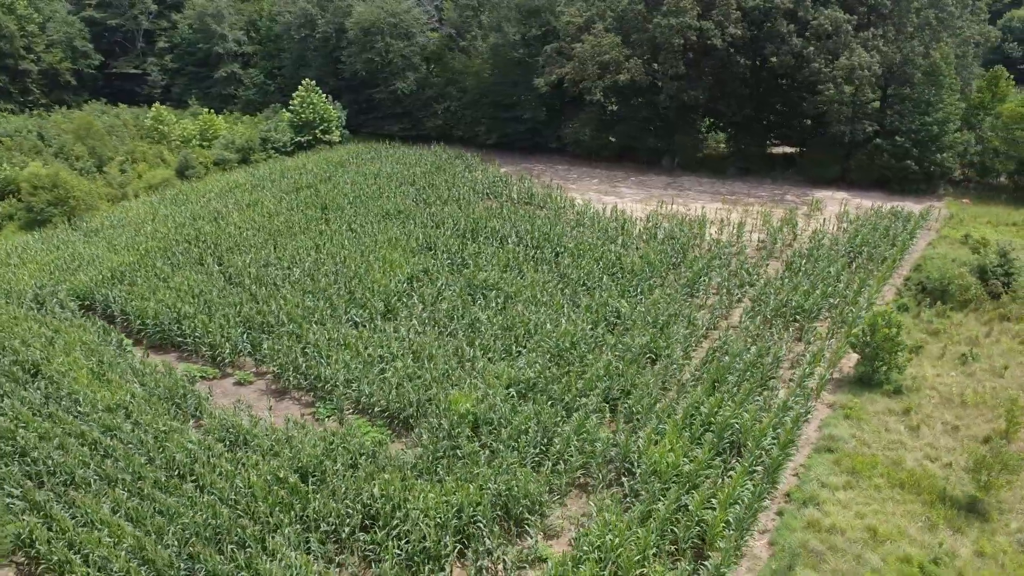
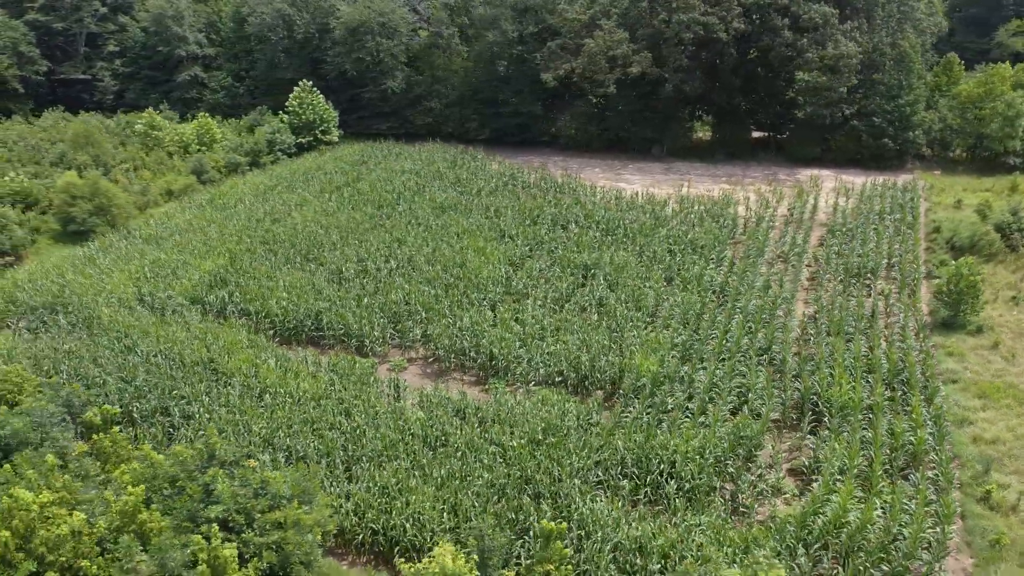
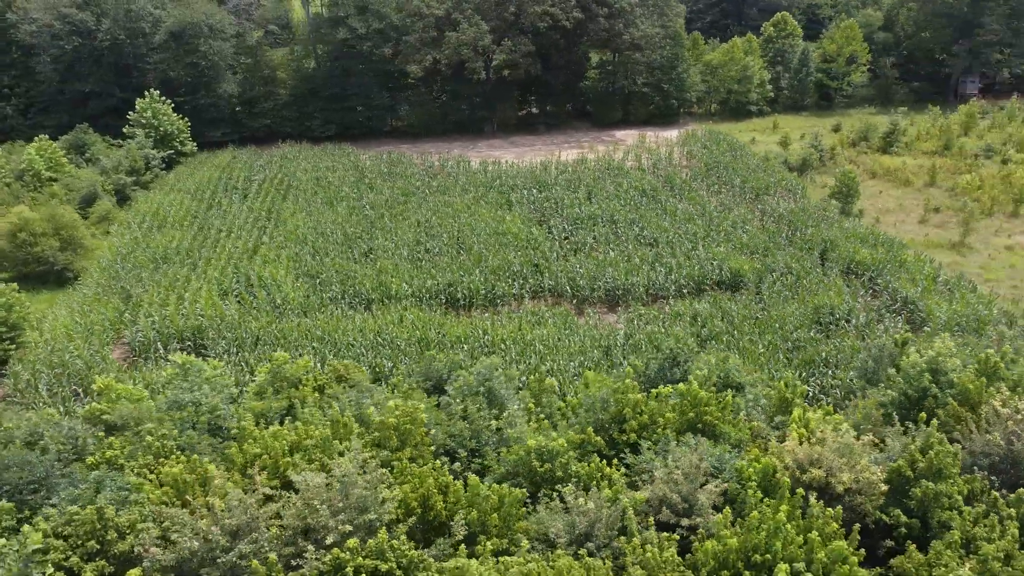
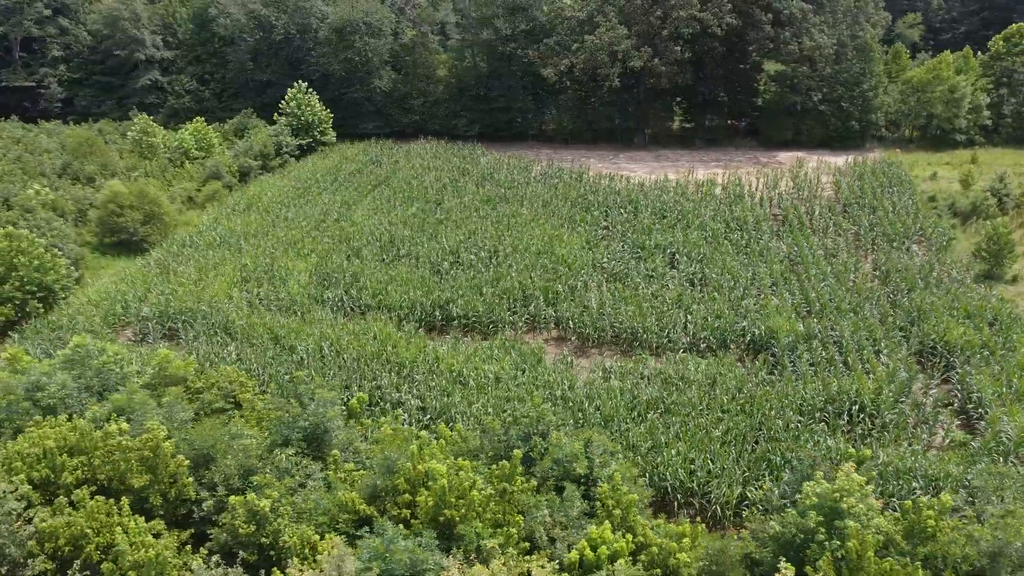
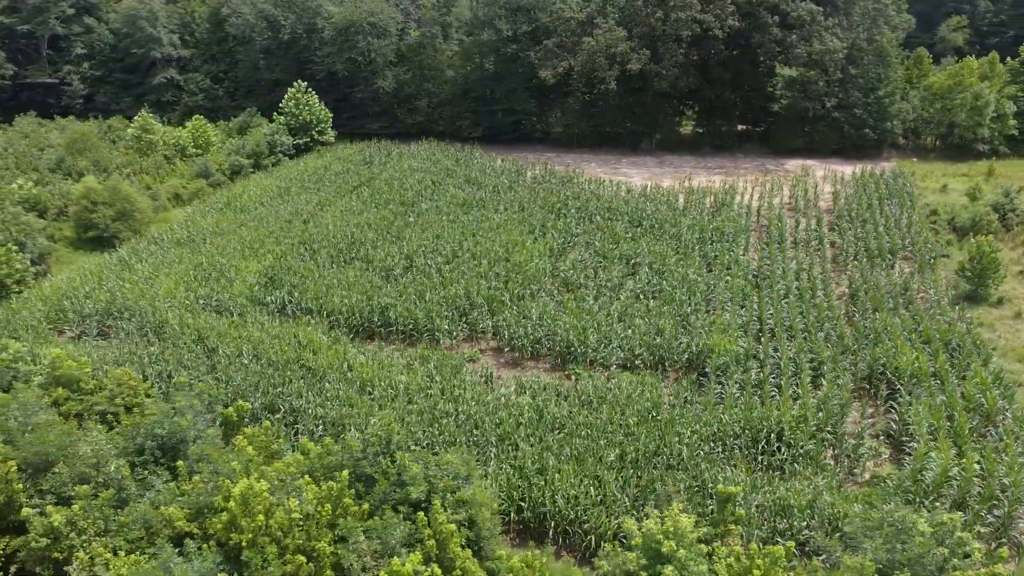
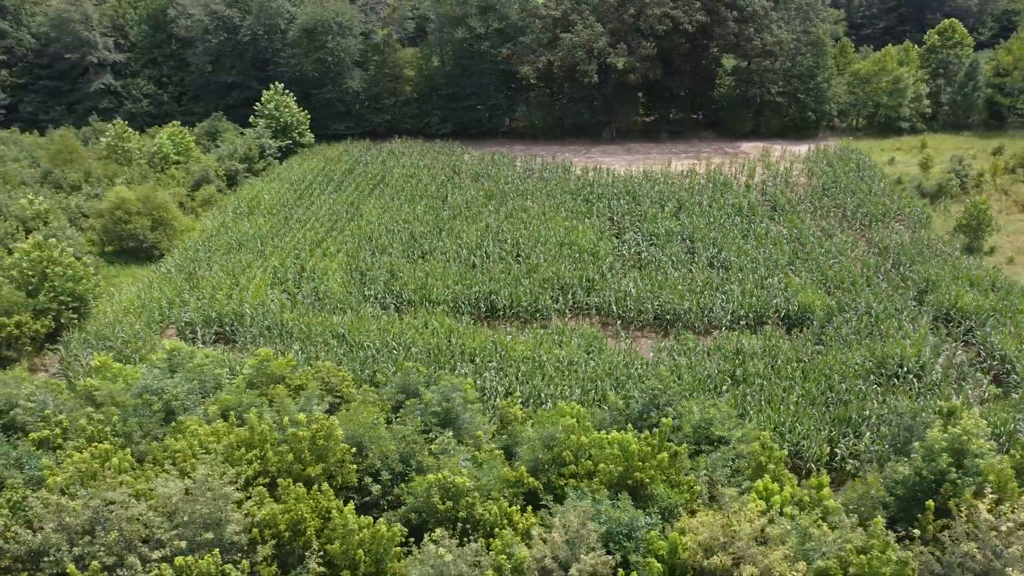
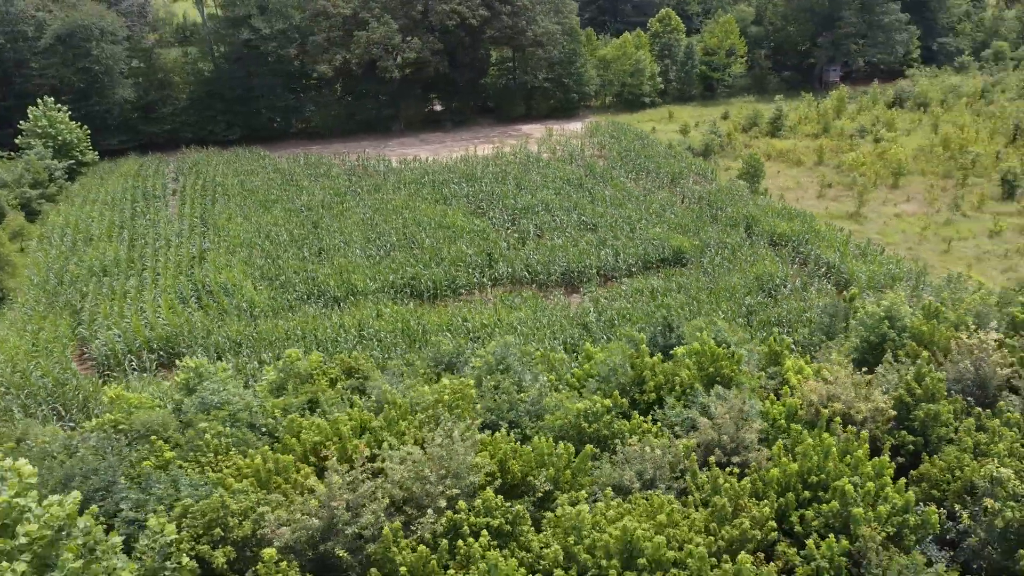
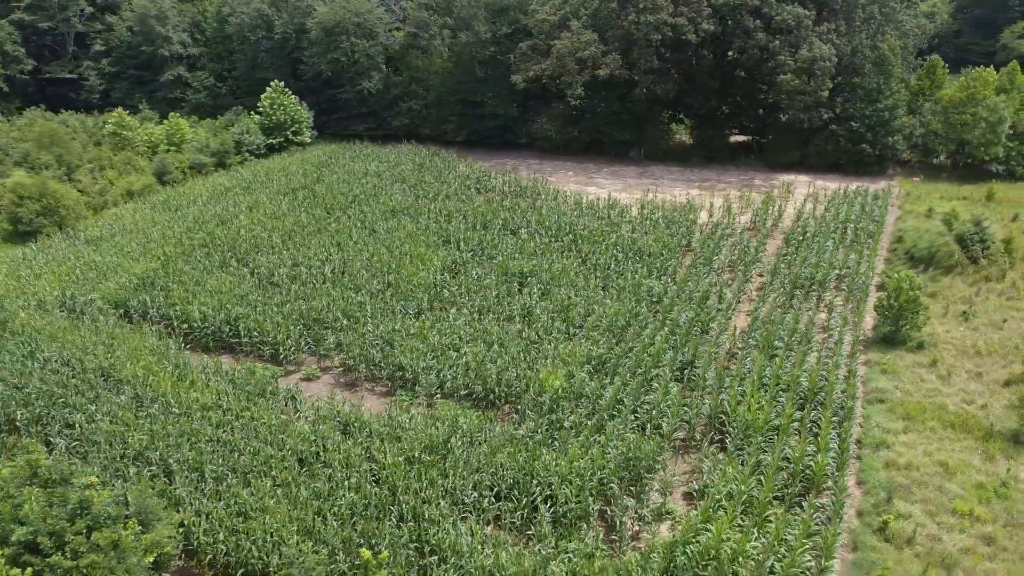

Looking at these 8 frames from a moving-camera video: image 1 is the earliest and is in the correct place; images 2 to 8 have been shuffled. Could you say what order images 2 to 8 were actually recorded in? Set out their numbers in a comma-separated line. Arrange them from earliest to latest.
8, 2, 5, 4, 6, 3, 7
